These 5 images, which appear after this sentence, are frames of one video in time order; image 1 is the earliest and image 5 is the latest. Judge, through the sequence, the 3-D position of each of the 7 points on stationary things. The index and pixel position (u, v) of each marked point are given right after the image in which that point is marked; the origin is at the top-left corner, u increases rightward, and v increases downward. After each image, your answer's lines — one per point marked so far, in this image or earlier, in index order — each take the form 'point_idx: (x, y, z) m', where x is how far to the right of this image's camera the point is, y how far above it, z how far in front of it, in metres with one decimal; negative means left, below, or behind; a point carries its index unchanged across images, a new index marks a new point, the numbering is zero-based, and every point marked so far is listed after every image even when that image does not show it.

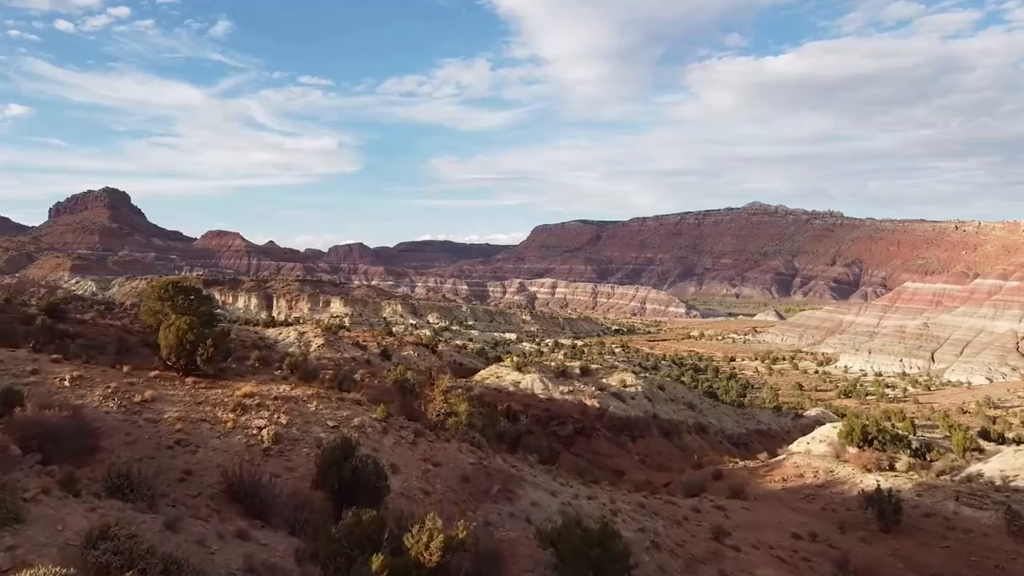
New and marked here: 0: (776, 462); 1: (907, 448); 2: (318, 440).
0: (+7.1, -4.7, +18.2) m
1: (+10.4, -4.2, +17.9) m
2: (-3.2, -2.5, +11.1) m
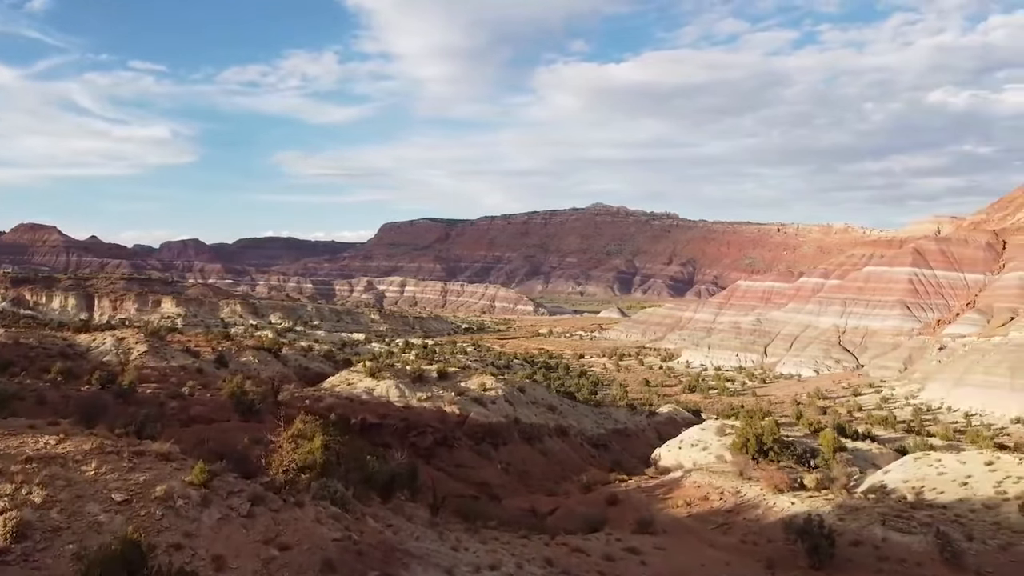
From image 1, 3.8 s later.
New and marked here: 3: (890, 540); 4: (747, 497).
0: (+3.9, -4.7, +16.7) m
1: (+7.2, -4.2, +17.1) m
2: (-4.6, -2.6, +7.5) m
3: (+6.1, -4.1, +11.0) m
4: (+4.8, -4.3, +13.9) m
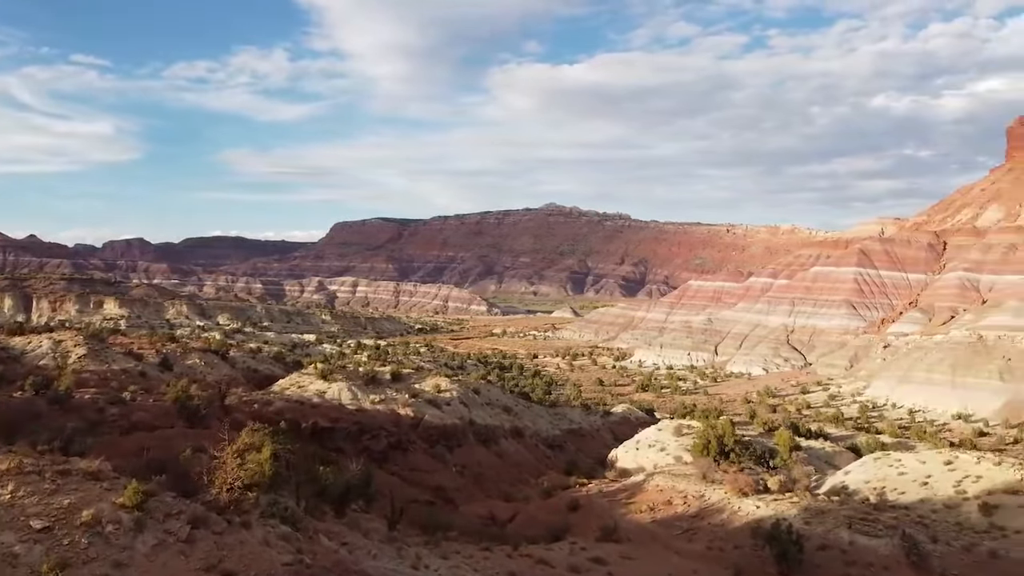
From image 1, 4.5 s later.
0: (+3.0, -4.7, +16.4) m
1: (+6.1, -4.2, +17.0) m
2: (-4.9, -2.6, +6.6) m
3: (+5.5, -4.1, +10.9) m
4: (+4.0, -4.3, +13.7) m
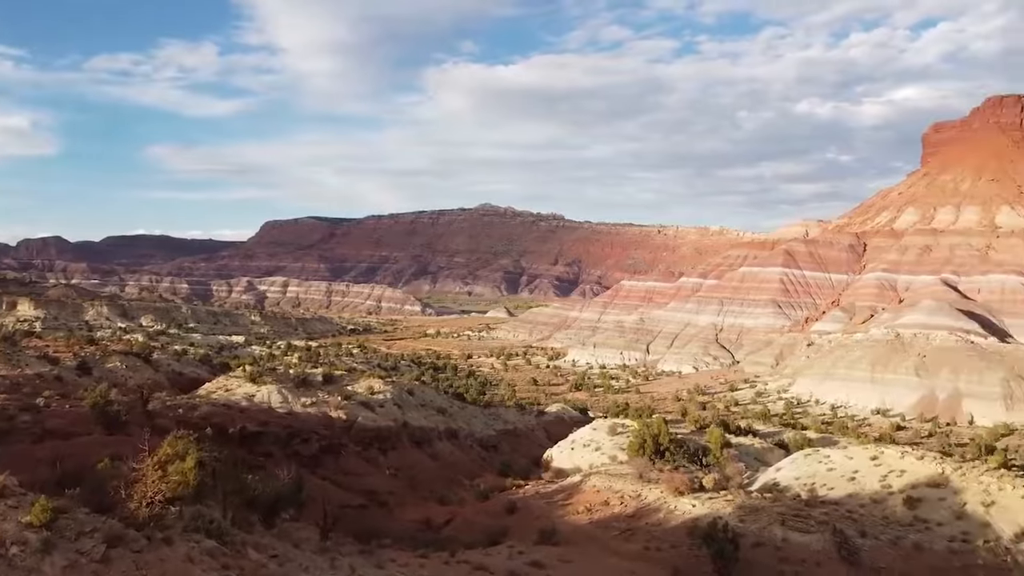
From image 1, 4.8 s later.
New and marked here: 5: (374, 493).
0: (+1.4, -4.7, +16.2) m
1: (+4.5, -4.2, +17.1) m
2: (-5.5, -2.6, +5.7) m
3: (+4.5, -4.1, +11.0) m
4: (+2.7, -4.3, +13.6) m
5: (-3.9, -5.9, +19.2) m
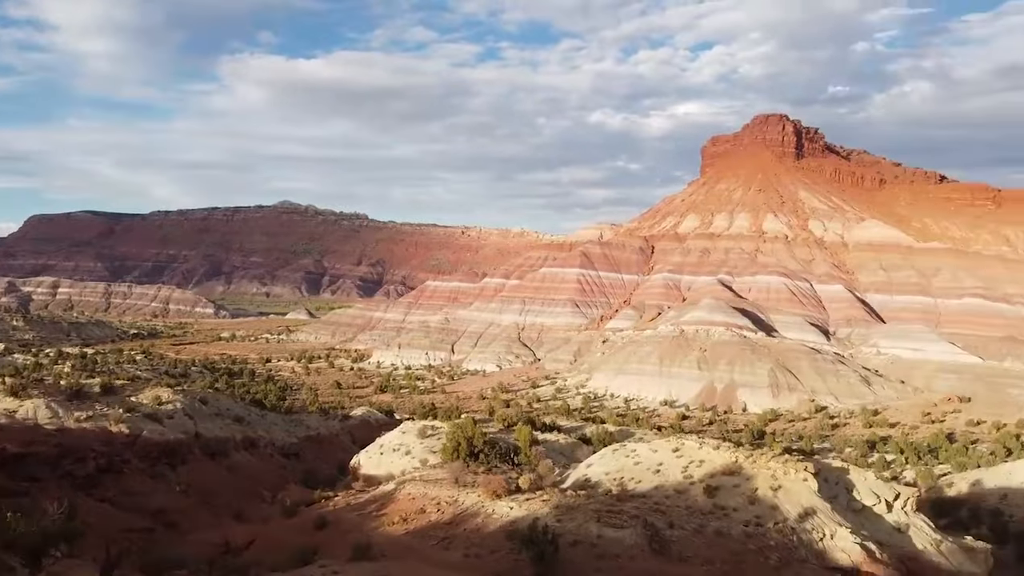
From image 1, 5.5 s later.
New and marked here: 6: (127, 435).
0: (-3.0, -4.7, +15.2) m
1: (-0.2, -4.2, +17.0) m
2: (-6.6, -2.6, +3.2) m
3: (+1.5, -4.1, +11.1) m
4: (-1.0, -4.3, +13.1) m
5: (-8.9, -5.9, +16.6) m
6: (-11.3, -4.5, +19.2) m
